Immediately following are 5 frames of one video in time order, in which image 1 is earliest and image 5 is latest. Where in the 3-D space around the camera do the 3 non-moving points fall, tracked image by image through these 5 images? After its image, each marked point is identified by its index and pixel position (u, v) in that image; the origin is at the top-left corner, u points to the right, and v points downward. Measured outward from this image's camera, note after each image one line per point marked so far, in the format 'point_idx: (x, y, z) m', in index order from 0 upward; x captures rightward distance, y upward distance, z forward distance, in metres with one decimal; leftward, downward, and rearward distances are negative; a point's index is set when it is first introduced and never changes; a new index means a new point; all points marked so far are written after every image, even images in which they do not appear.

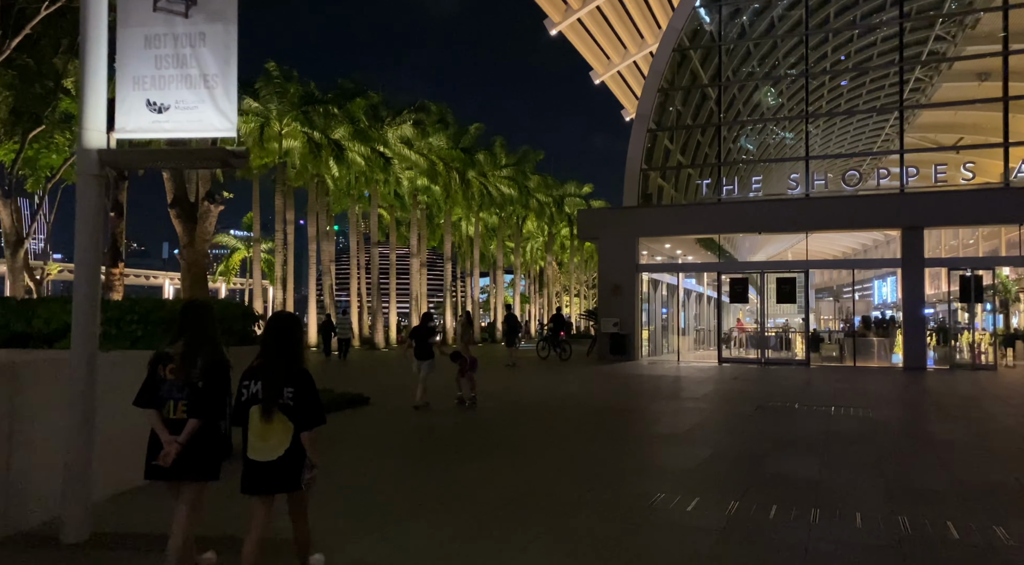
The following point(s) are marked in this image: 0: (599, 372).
0: (+2.5, -2.5, +17.8) m
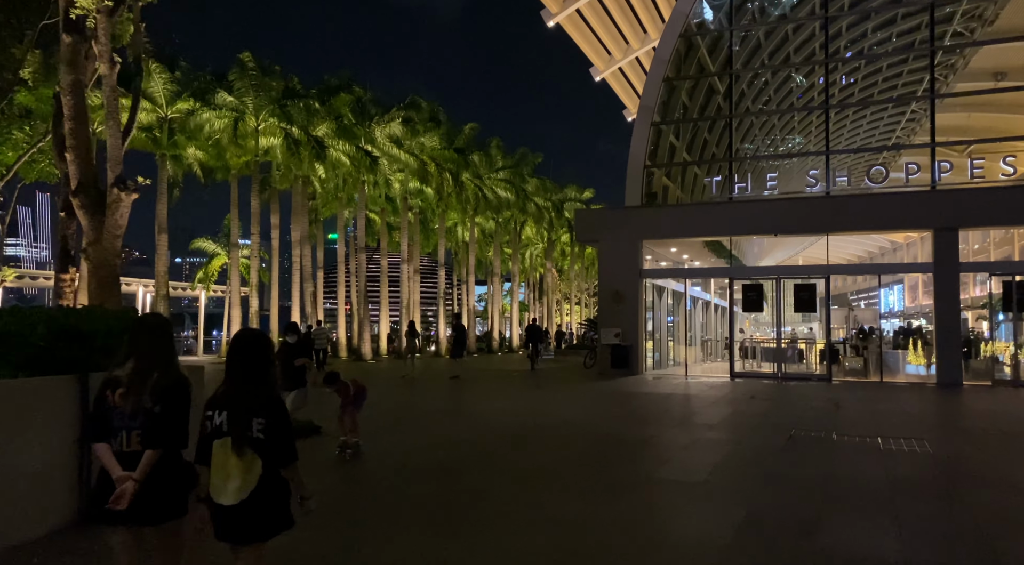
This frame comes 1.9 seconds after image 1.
0: (+2.2, -2.6, +16.0) m
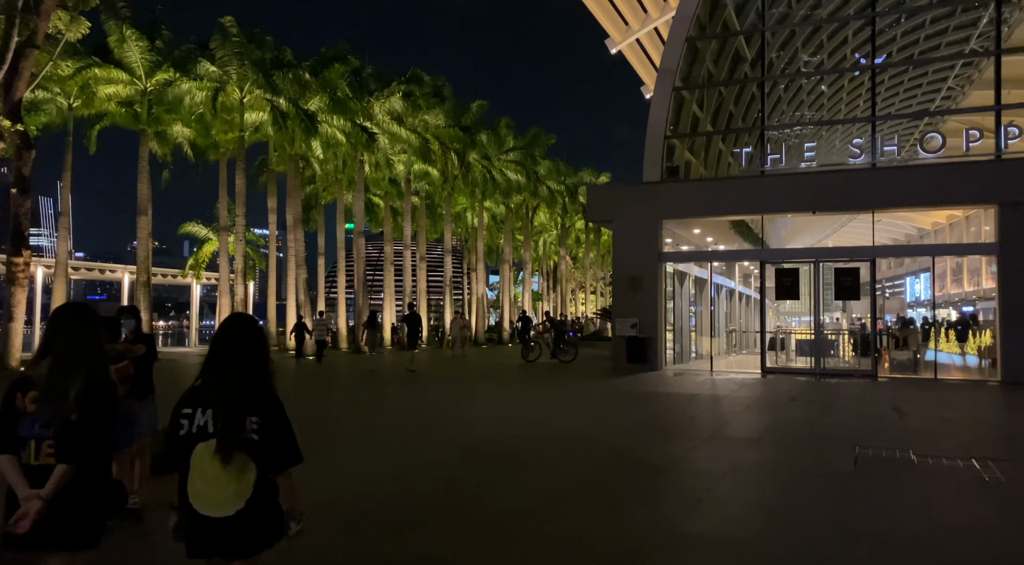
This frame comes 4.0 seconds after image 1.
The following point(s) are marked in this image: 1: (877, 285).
0: (+2.2, -2.3, +13.9) m
1: (+10.0, 0.0, +18.2) m
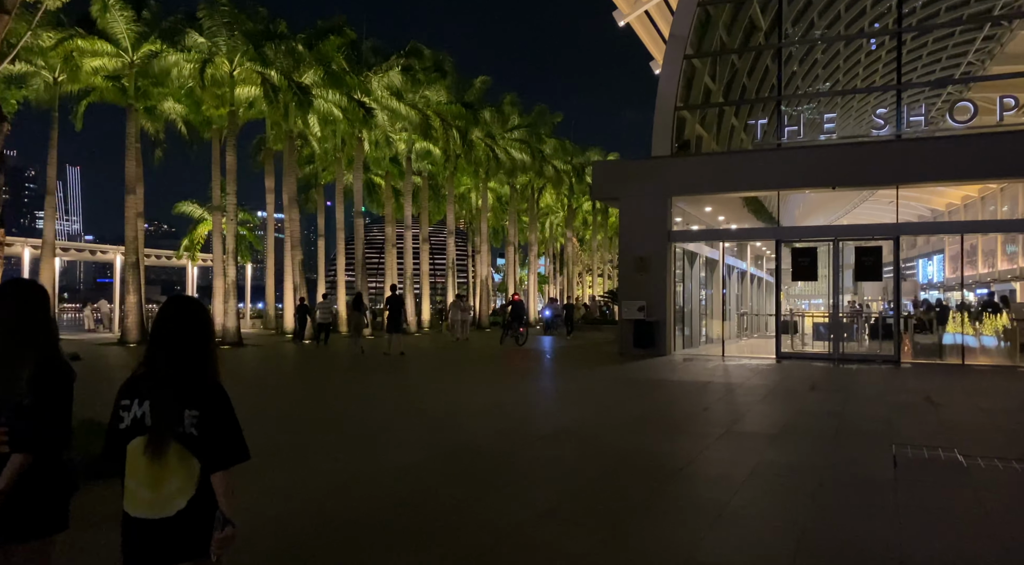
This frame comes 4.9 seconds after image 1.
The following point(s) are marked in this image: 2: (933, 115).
0: (+2.2, -1.9, +13.1) m
1: (+10.1, +0.5, +17.2) m
2: (+11.2, +4.4, +17.6) m
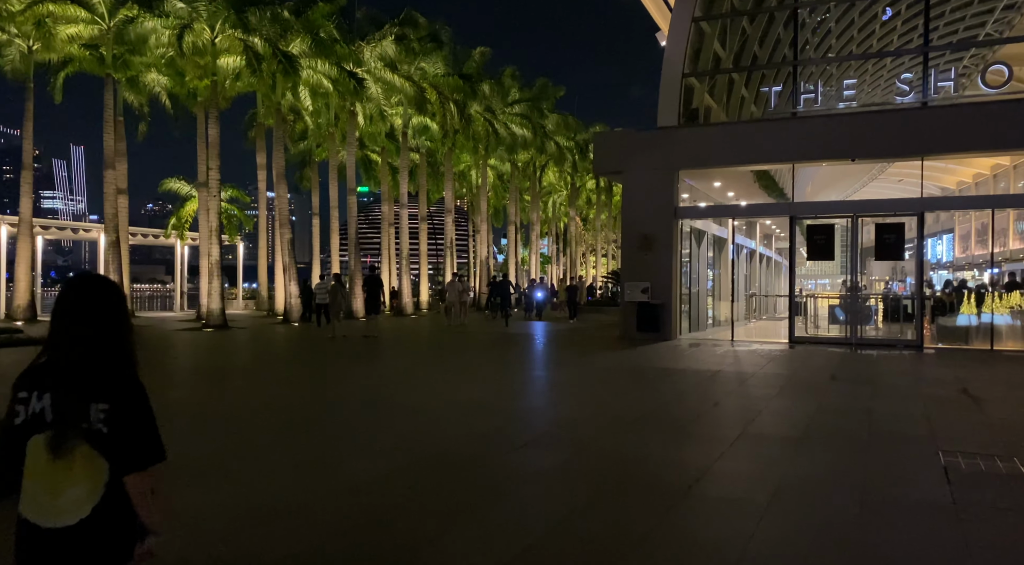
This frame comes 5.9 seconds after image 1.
0: (+2.1, -1.5, +12.1) m
1: (+10.0, +1.0, +16.1) m
2: (+11.1, +4.9, +16.3) m
